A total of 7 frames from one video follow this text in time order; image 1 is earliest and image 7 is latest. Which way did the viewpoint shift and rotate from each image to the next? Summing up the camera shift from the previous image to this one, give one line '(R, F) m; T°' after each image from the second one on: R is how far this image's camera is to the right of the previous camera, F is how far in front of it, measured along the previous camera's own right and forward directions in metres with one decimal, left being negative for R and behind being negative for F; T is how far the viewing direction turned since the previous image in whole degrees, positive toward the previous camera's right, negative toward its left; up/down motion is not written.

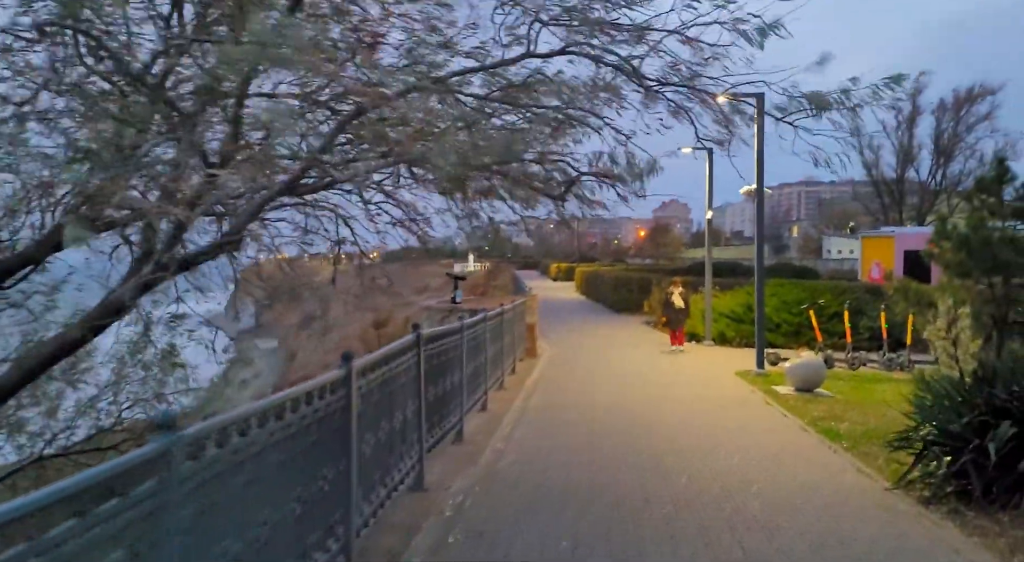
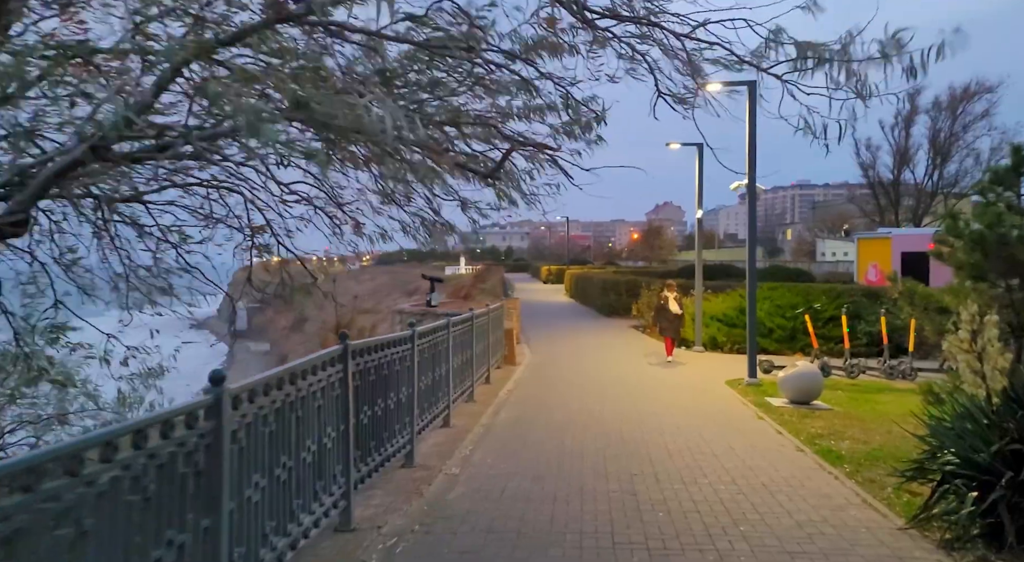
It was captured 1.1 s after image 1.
(+0.3, +0.9) m; 0°
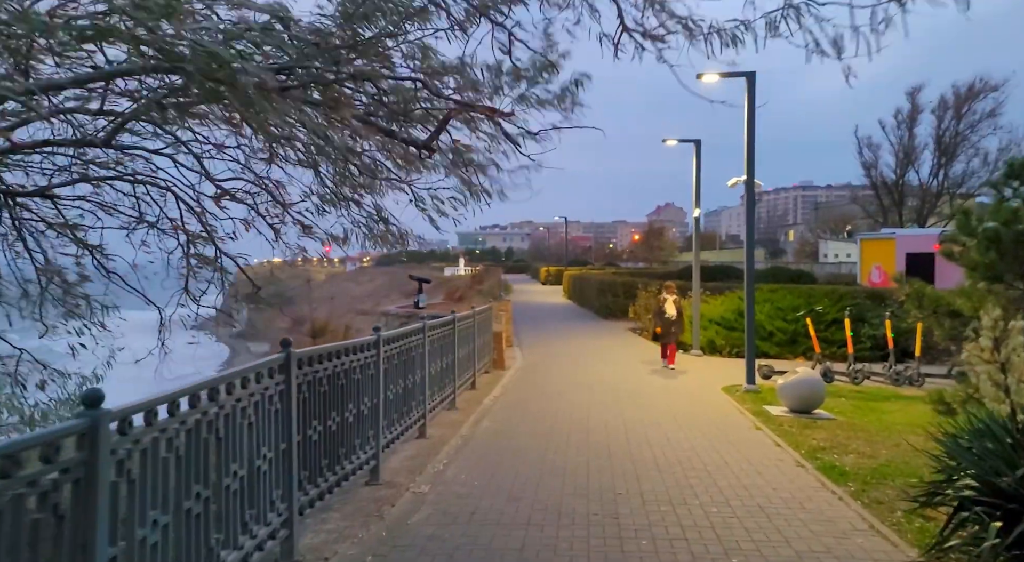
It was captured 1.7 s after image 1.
(+0.2, +0.6) m; 0°
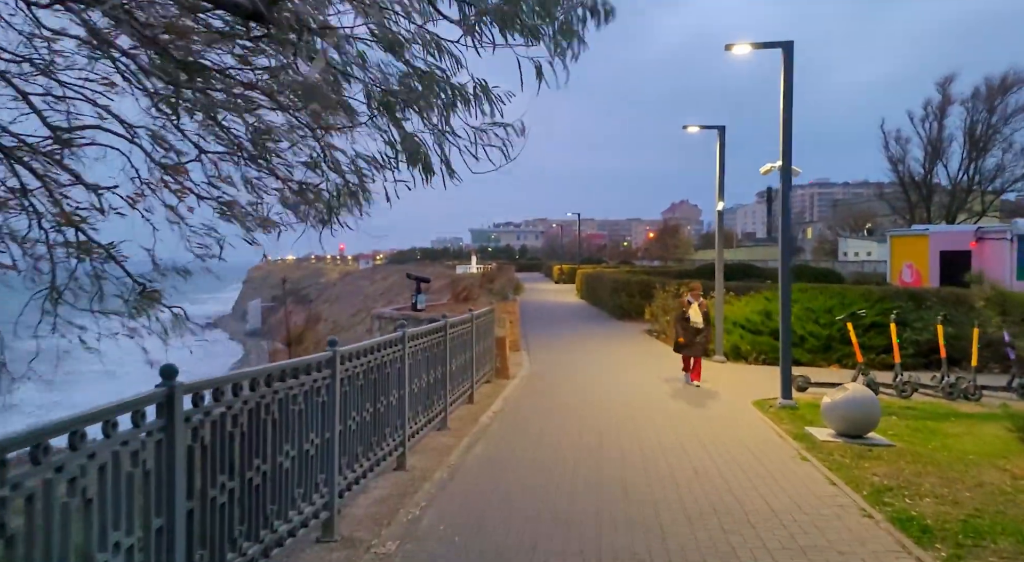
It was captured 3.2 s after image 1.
(+0.2, +1.3) m; -1°
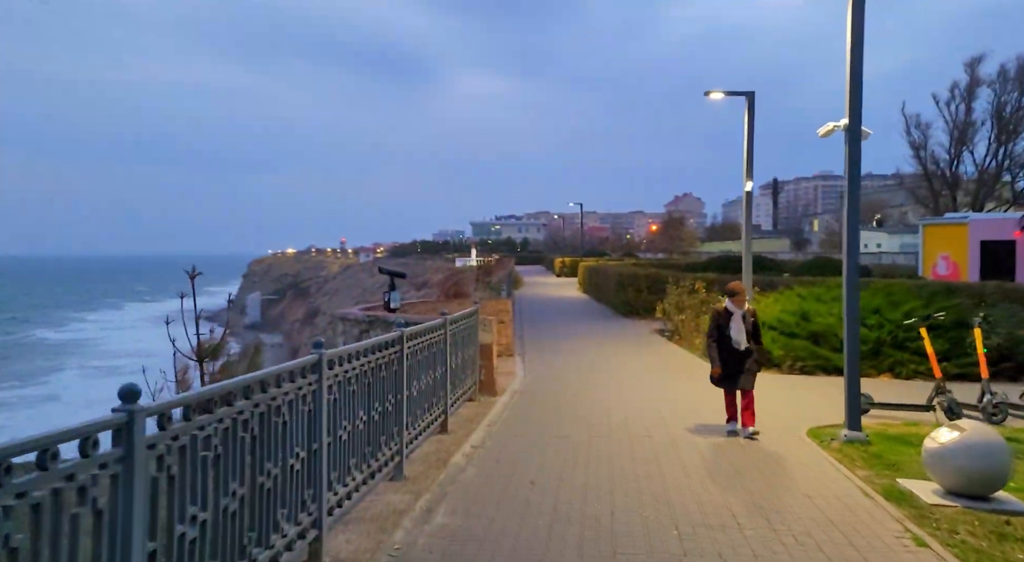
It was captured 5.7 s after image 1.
(+0.2, +2.3) m; 0°
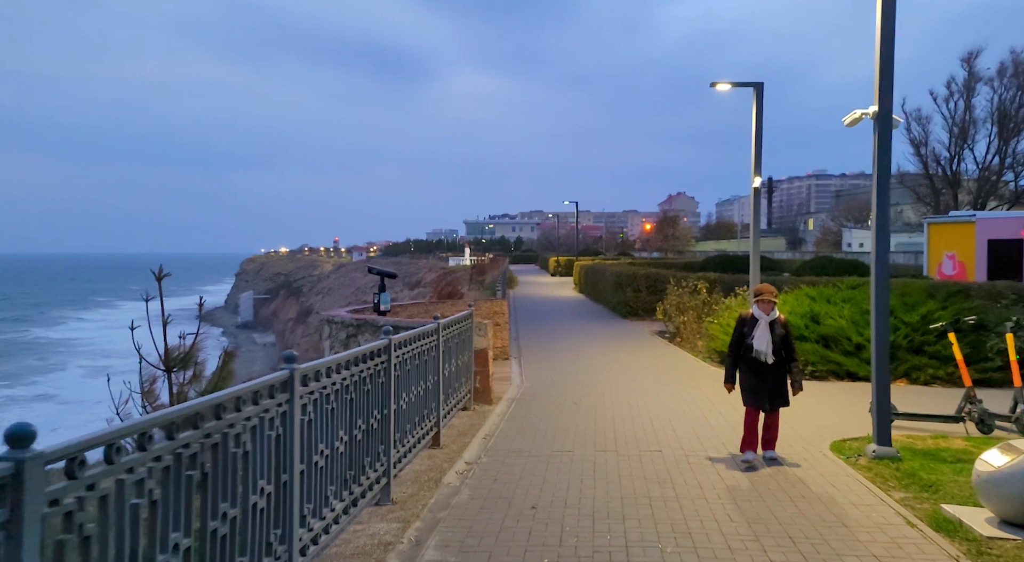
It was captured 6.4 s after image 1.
(0.0, +0.7) m; 0°
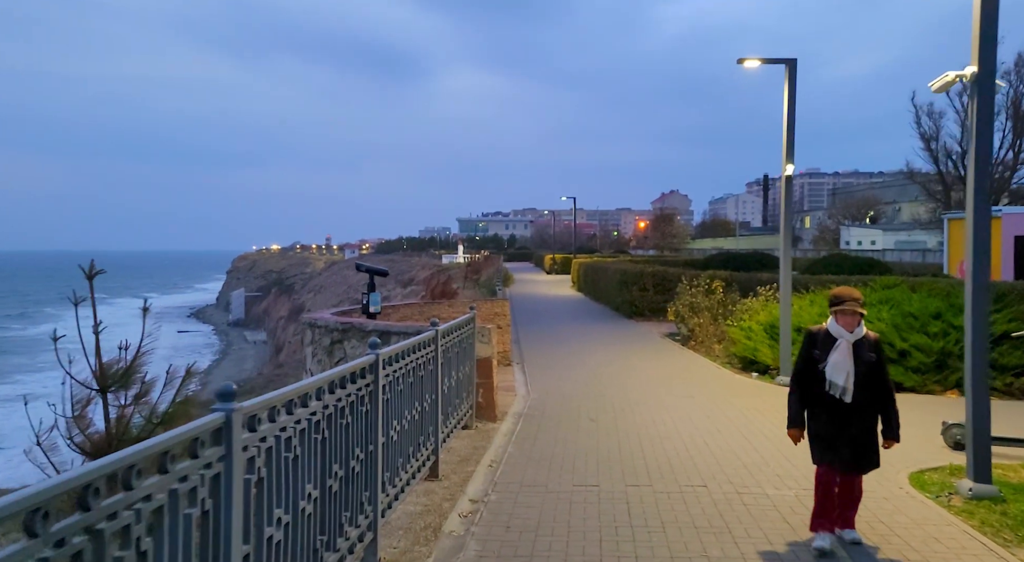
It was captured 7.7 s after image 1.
(-0.2, +1.3) m; +1°
